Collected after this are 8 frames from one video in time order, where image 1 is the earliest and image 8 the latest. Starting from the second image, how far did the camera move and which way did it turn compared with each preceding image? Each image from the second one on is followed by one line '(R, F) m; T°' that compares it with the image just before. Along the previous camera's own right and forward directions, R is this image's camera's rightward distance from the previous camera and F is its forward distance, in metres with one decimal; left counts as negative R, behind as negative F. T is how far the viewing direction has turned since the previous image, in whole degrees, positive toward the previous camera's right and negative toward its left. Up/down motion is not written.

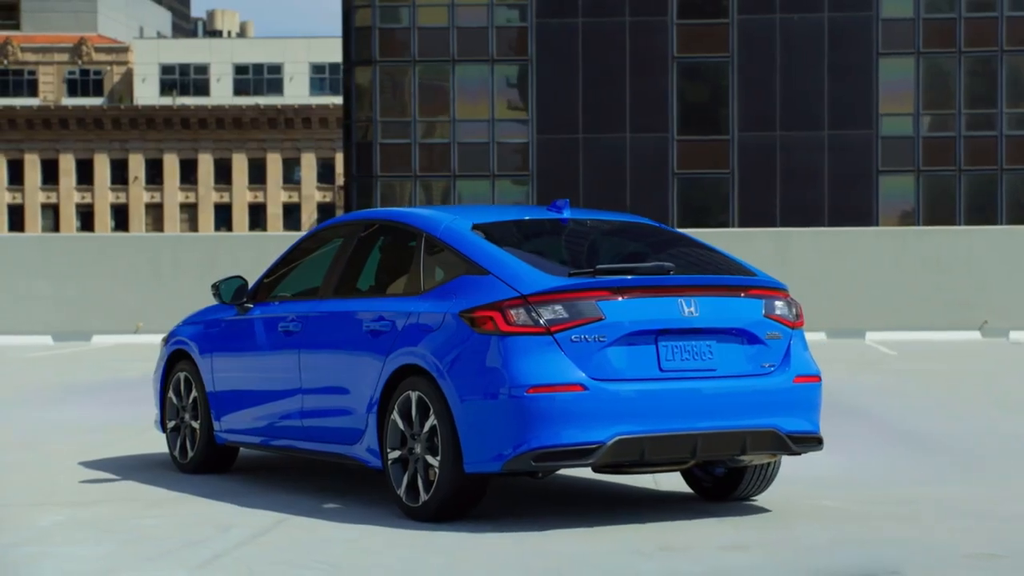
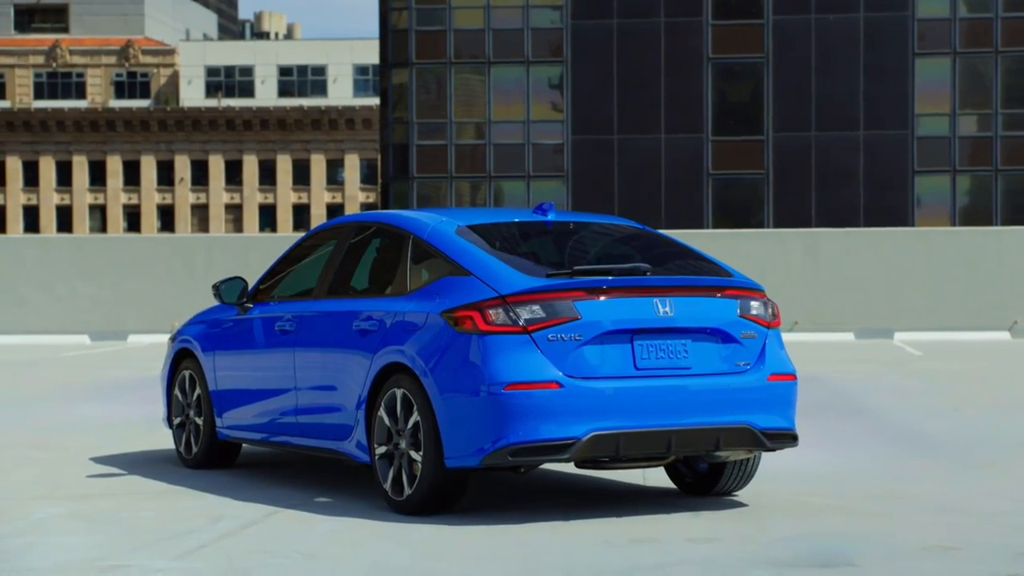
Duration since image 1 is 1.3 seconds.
(+0.3, -0.2) m; -2°
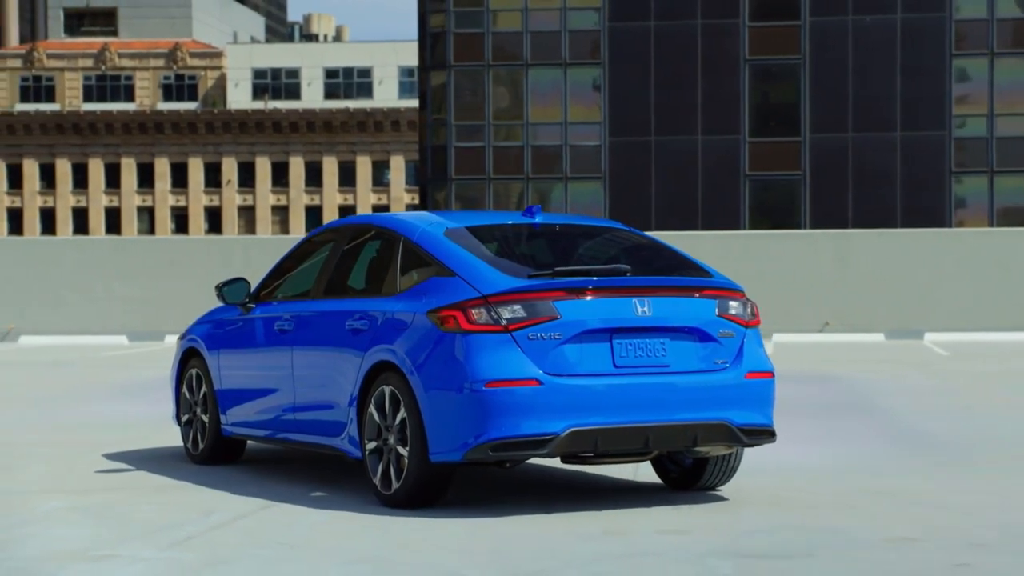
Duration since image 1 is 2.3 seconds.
(+0.3, -0.2) m; -2°
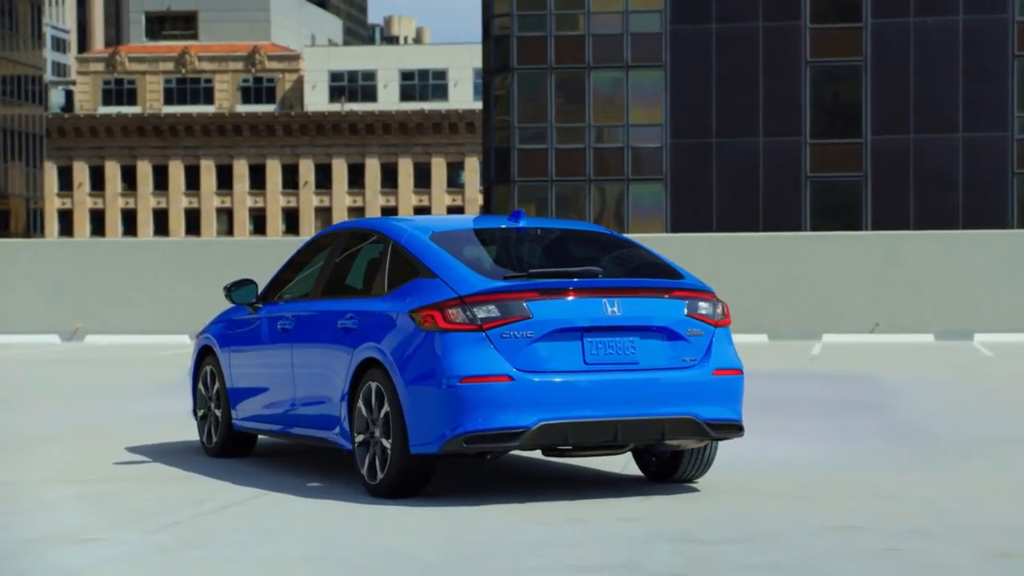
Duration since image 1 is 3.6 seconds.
(+0.5, -0.4) m; -3°
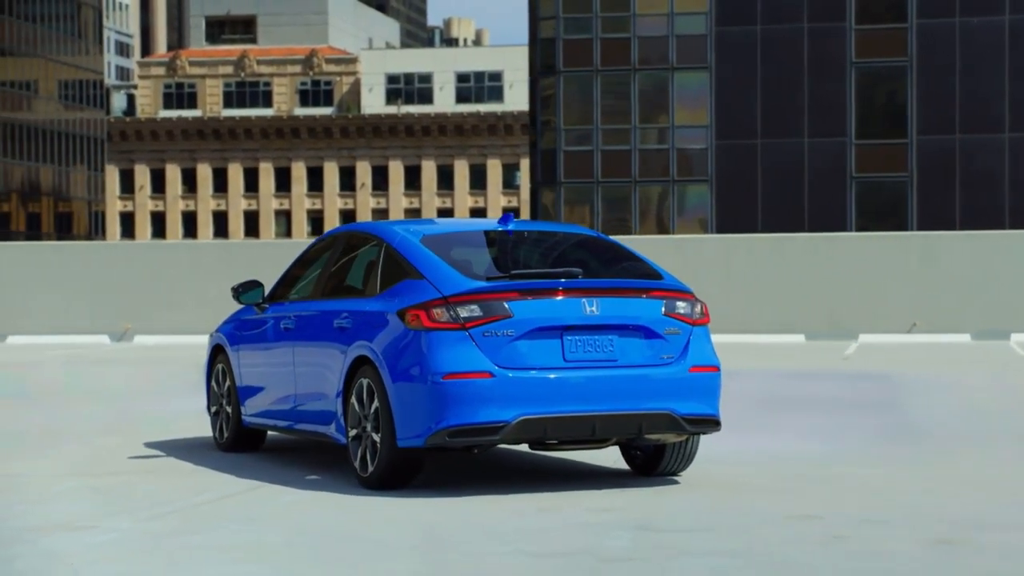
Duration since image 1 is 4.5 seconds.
(+0.4, -0.4) m; -2°
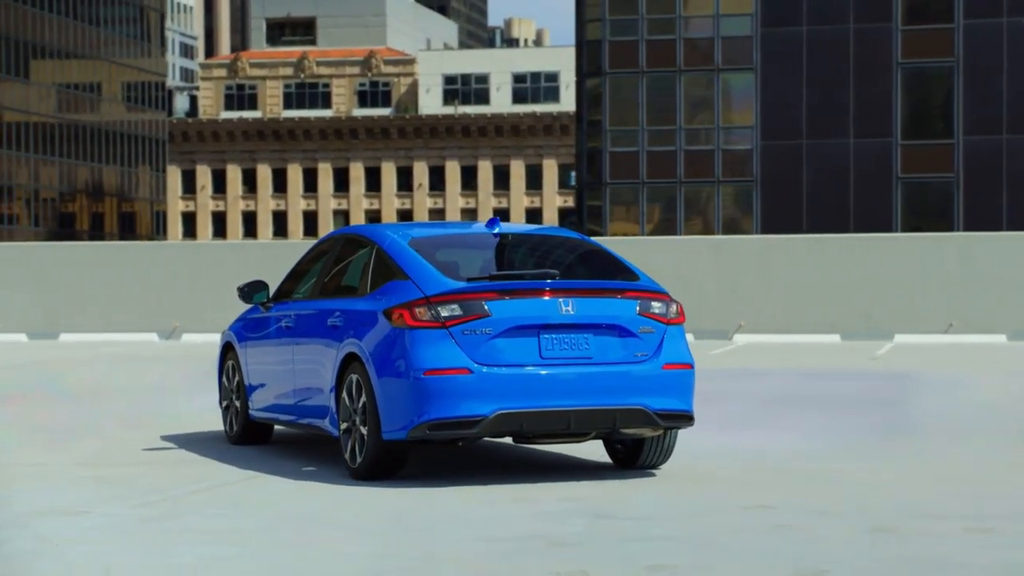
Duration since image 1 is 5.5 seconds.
(+0.4, -0.4) m; -2°
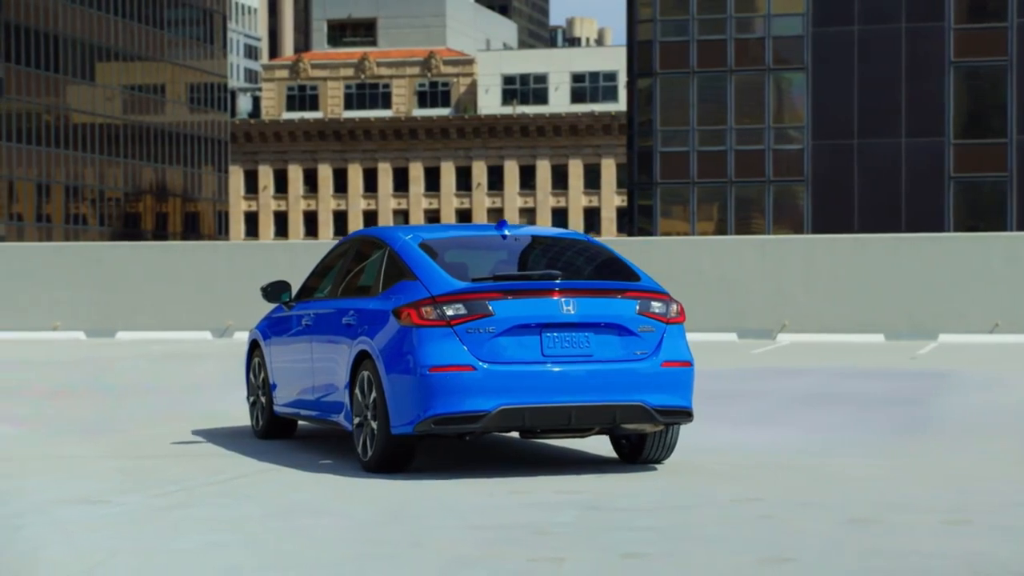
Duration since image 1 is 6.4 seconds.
(+0.3, -0.3) m; -2°
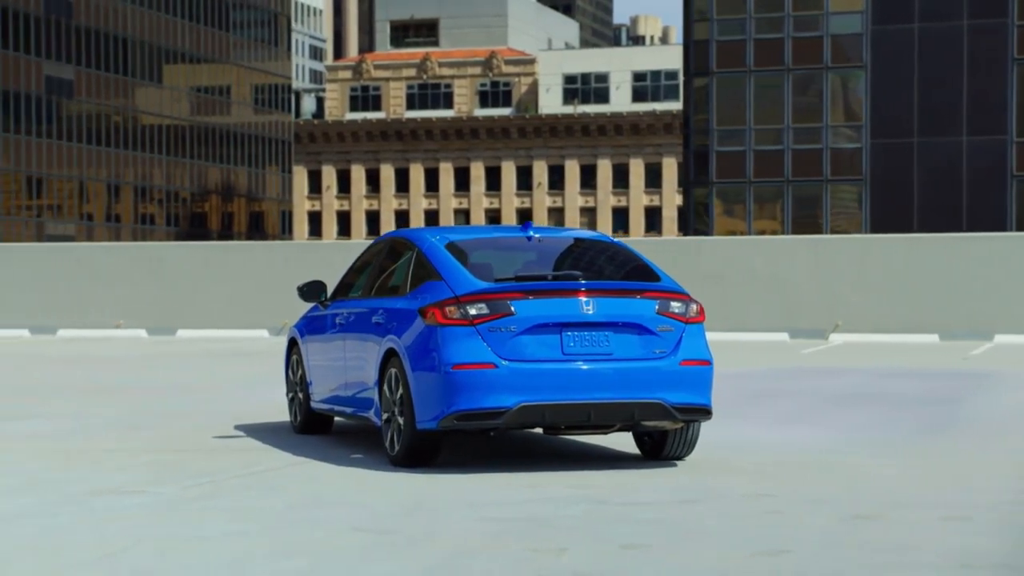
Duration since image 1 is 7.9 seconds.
(+0.2, -0.3) m; -2°
